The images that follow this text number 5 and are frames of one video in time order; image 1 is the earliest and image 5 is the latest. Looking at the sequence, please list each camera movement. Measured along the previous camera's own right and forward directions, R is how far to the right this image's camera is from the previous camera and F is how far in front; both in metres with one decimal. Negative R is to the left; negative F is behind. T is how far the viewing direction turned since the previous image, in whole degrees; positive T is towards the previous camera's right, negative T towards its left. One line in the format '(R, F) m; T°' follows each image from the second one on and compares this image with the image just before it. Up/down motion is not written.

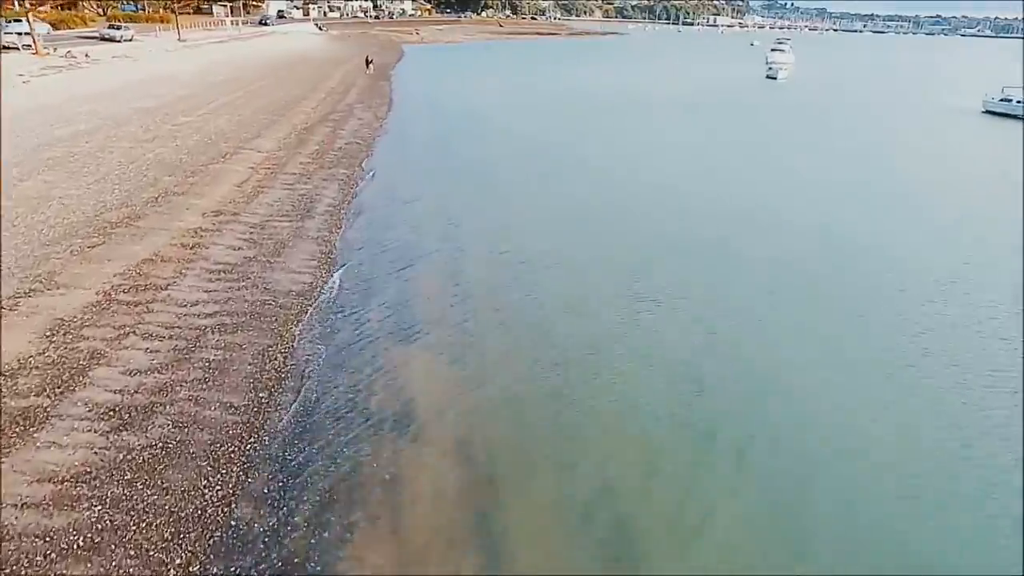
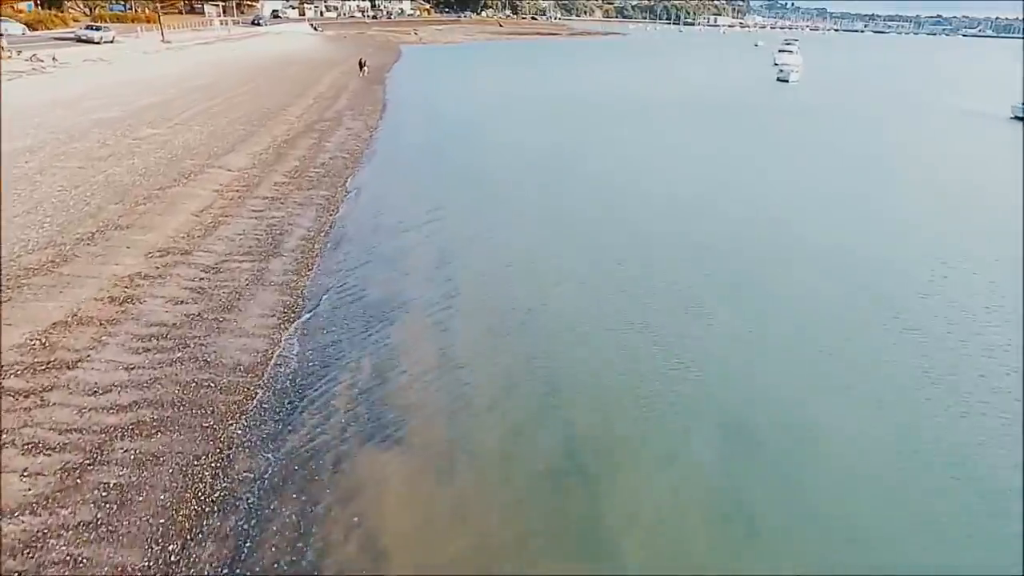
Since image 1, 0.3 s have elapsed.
(-0.1, +2.3) m; 0°
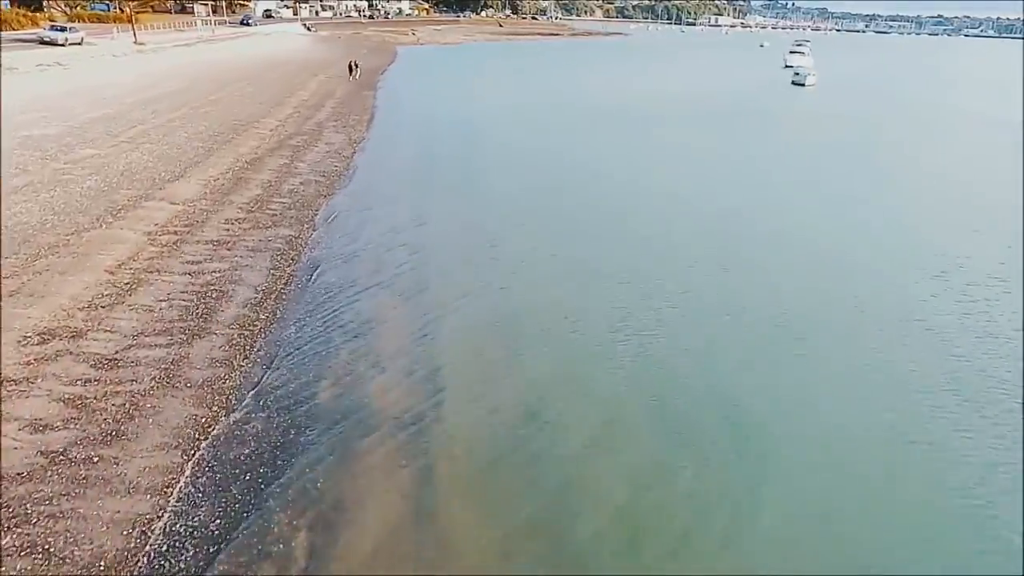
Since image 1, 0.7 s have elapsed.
(-0.1, +3.2) m; 0°
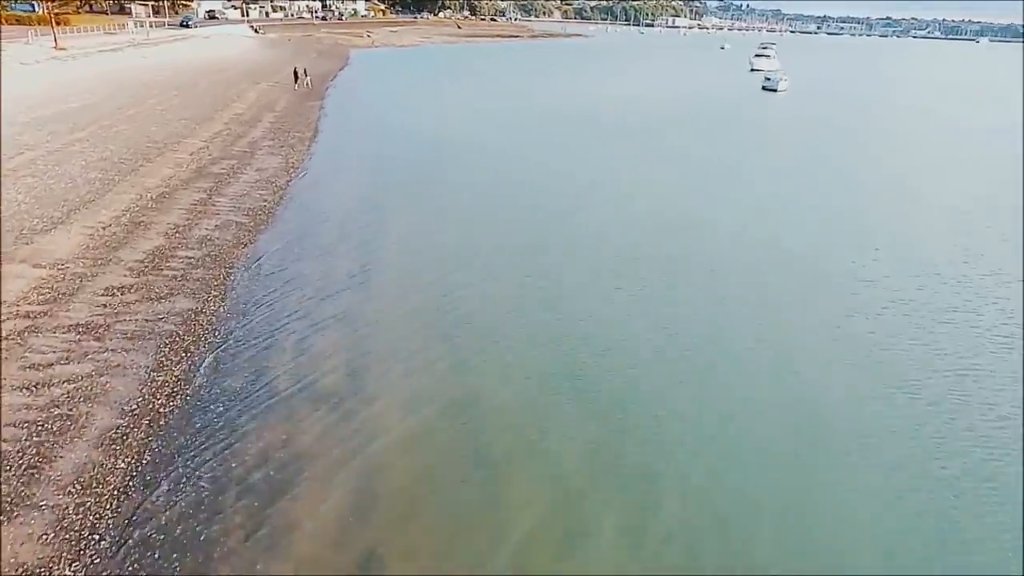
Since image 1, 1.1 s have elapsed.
(-0.1, +3.1) m; +3°
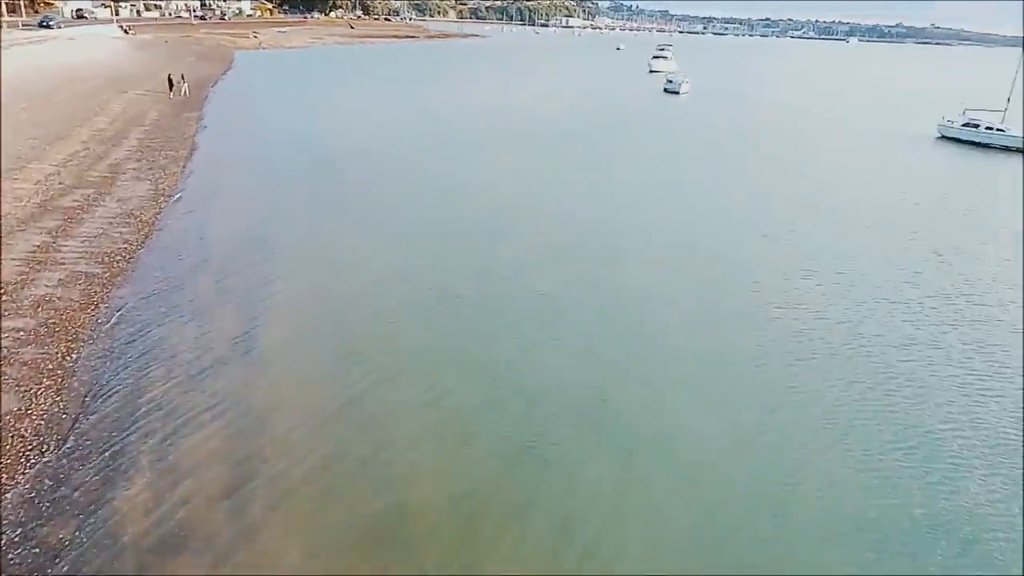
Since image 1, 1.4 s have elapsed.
(-0.2, +2.0) m; +7°
